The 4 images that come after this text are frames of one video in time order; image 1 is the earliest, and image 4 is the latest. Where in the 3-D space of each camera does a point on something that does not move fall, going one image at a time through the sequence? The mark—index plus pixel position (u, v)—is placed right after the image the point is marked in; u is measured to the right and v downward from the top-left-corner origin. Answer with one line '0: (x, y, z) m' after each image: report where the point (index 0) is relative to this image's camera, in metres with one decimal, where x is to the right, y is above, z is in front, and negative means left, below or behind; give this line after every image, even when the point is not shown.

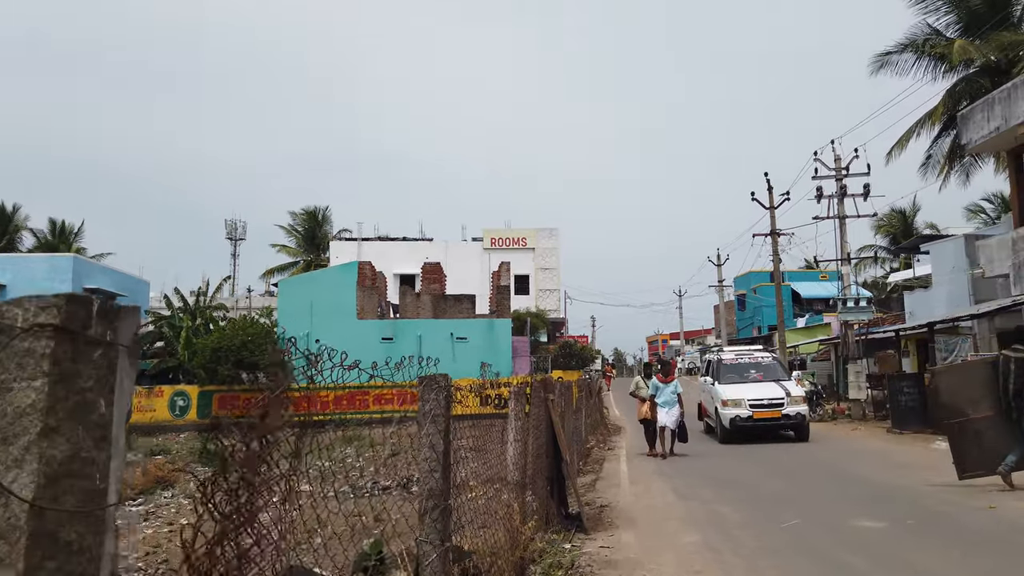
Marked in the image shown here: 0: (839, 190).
0: (+7.8, +2.3, +18.1) m
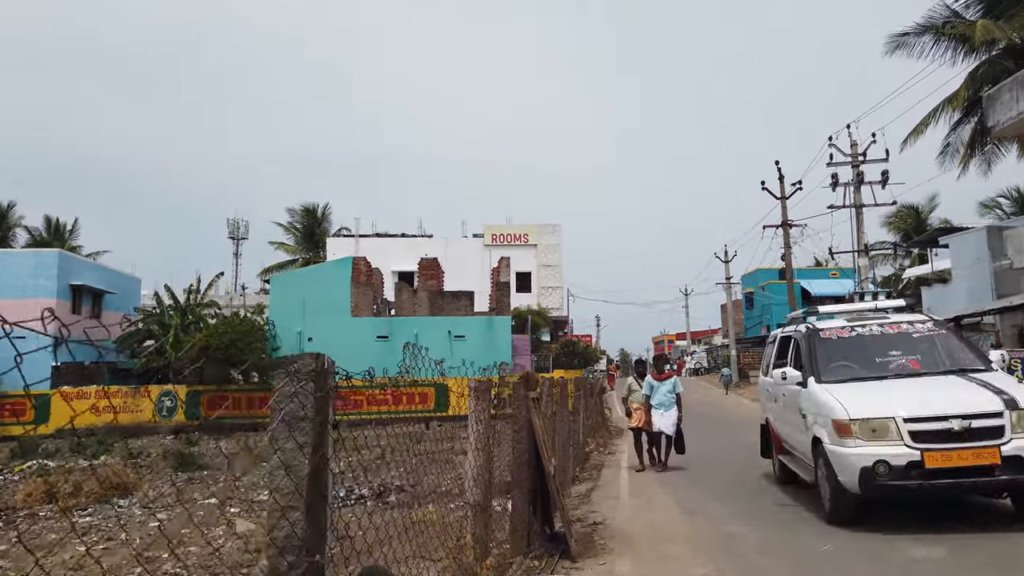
0: (+7.7, +2.5, +17.1) m
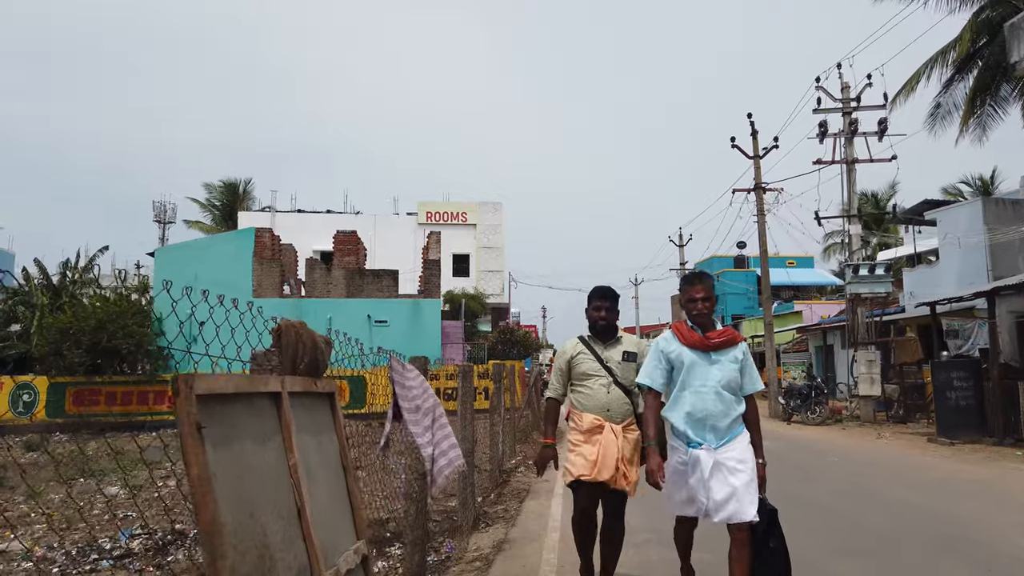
0: (+6.2, +3.0, +14.1) m
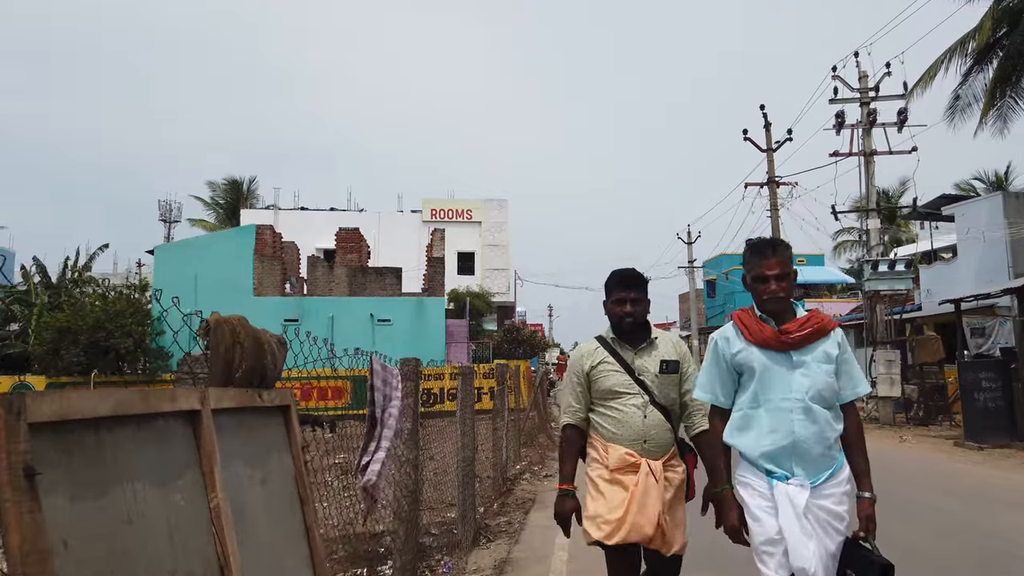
0: (+6.3, +3.0, +13.6) m
